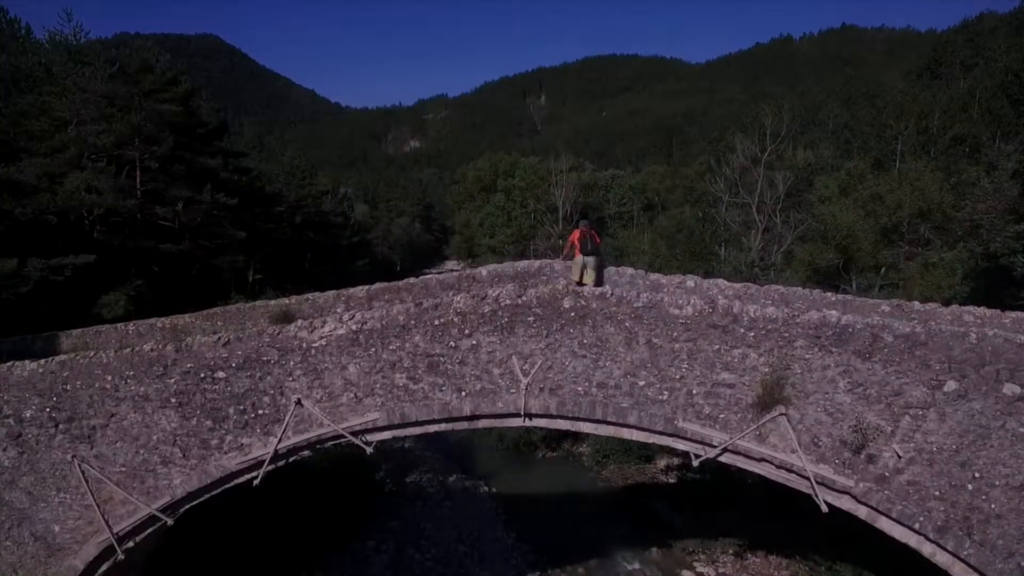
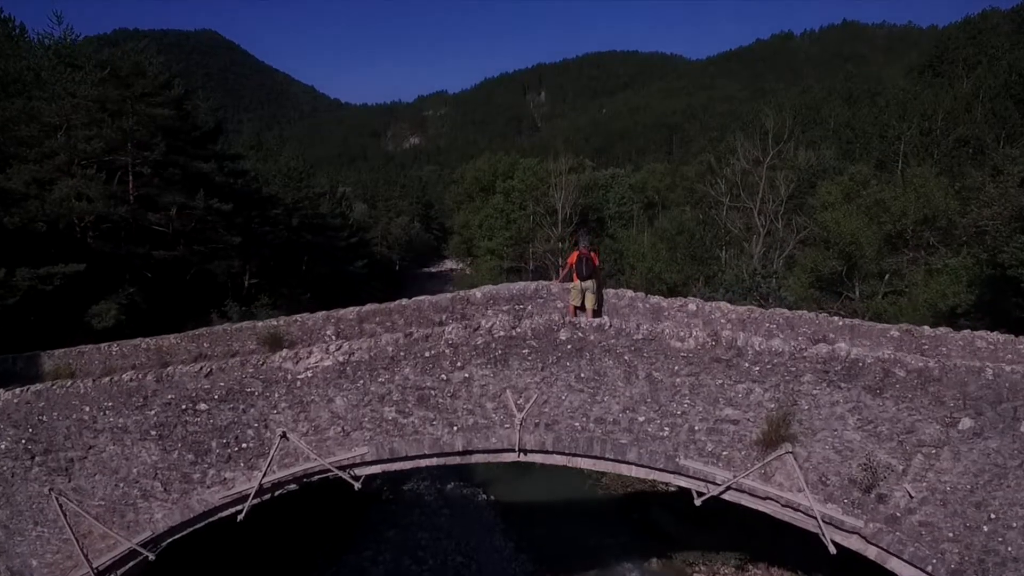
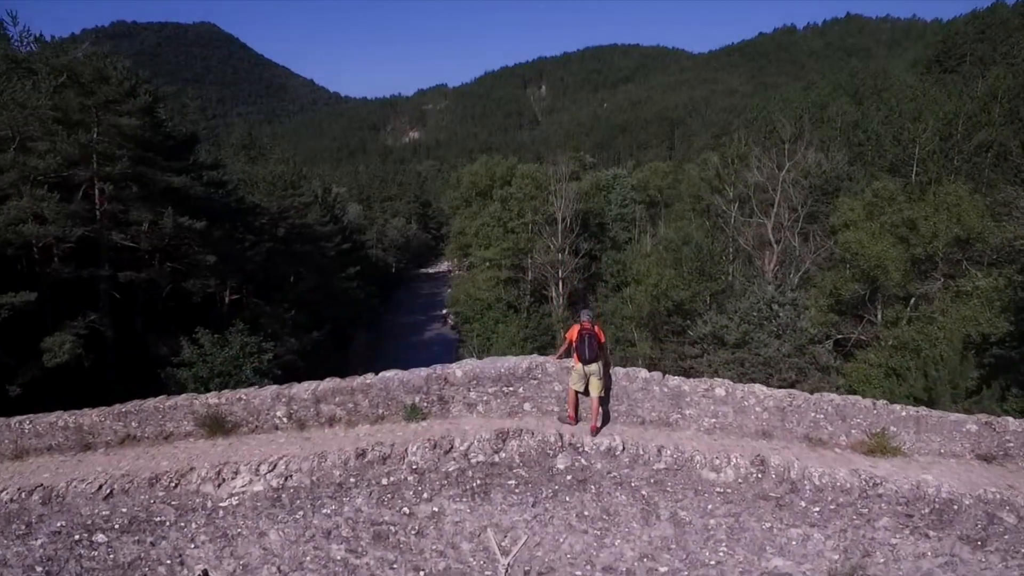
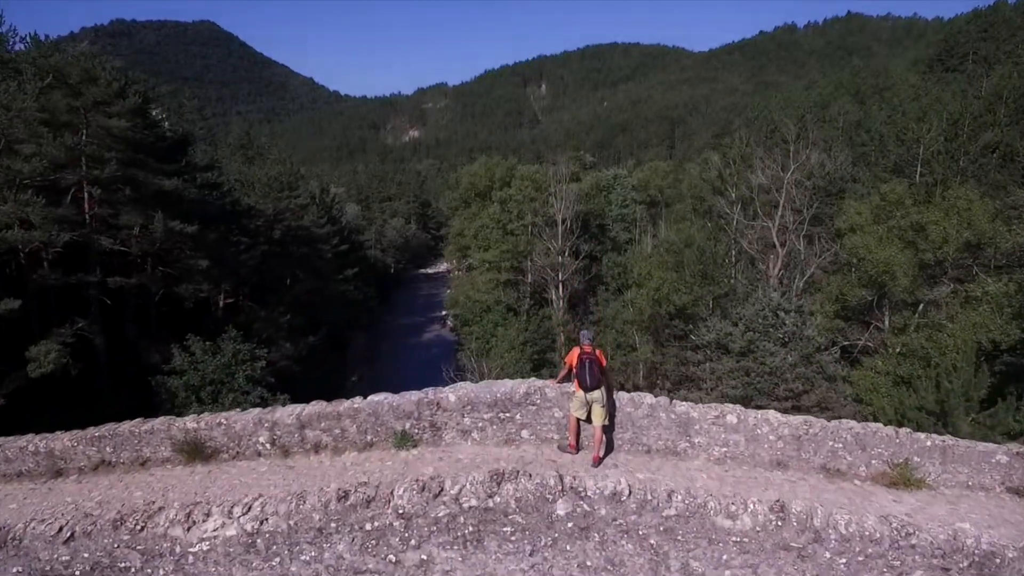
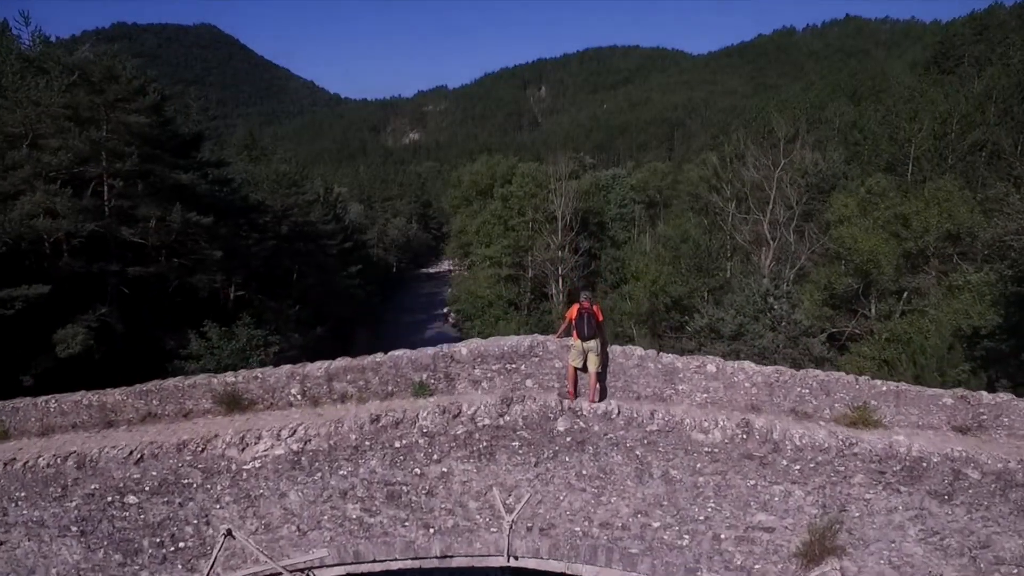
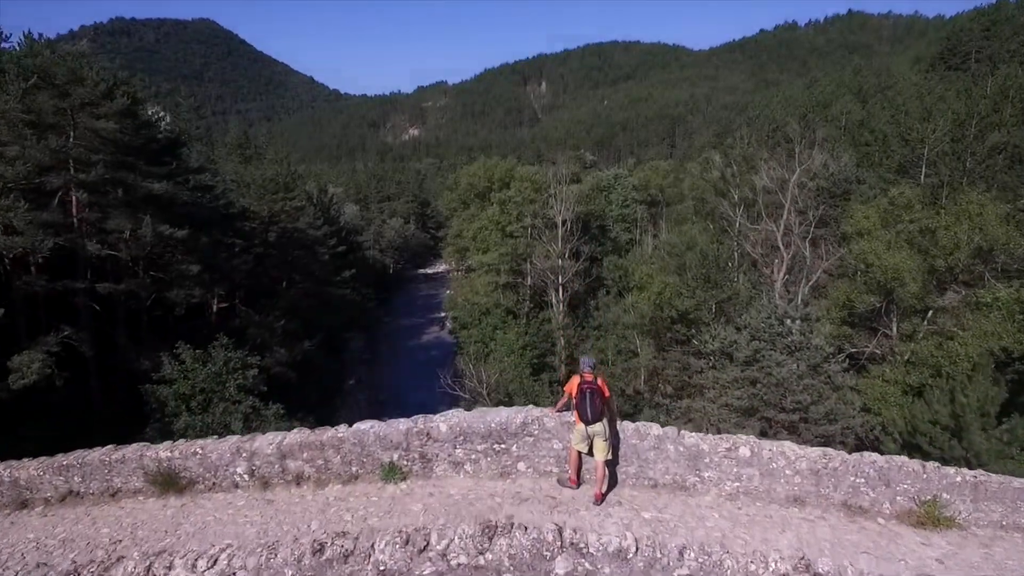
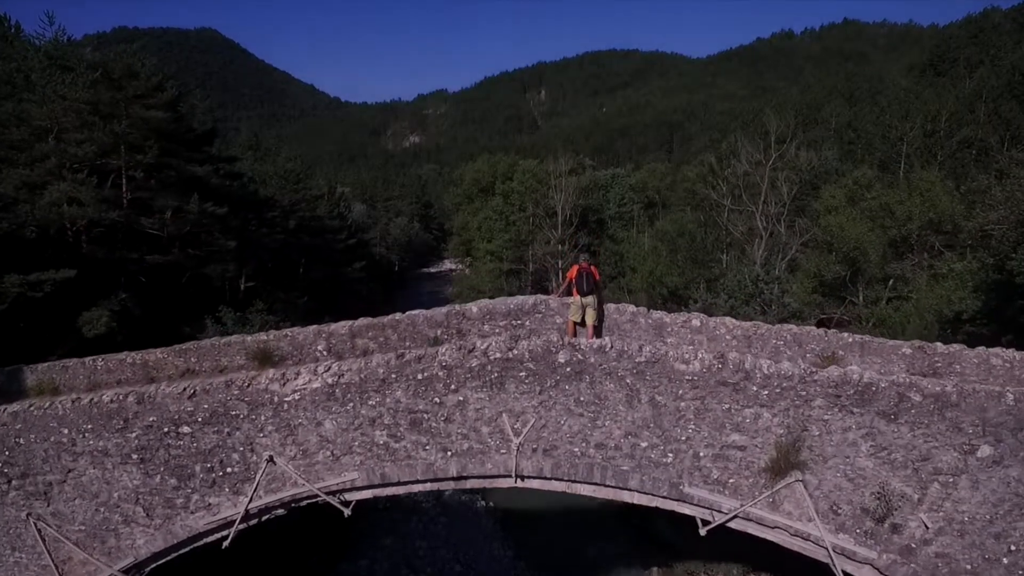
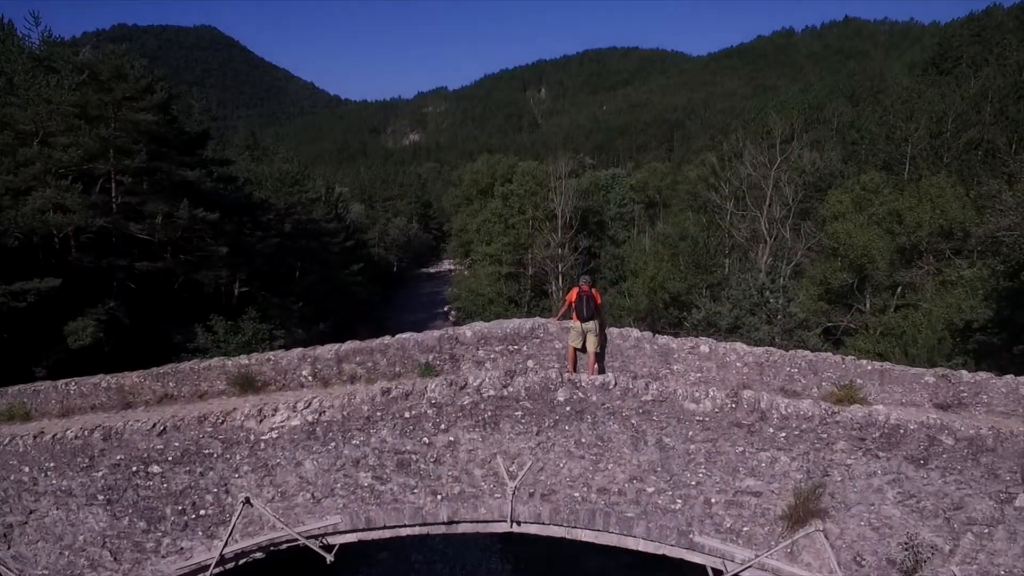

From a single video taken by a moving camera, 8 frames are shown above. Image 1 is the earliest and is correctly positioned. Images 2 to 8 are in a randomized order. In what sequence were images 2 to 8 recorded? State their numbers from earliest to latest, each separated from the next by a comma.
2, 7, 8, 5, 3, 4, 6
